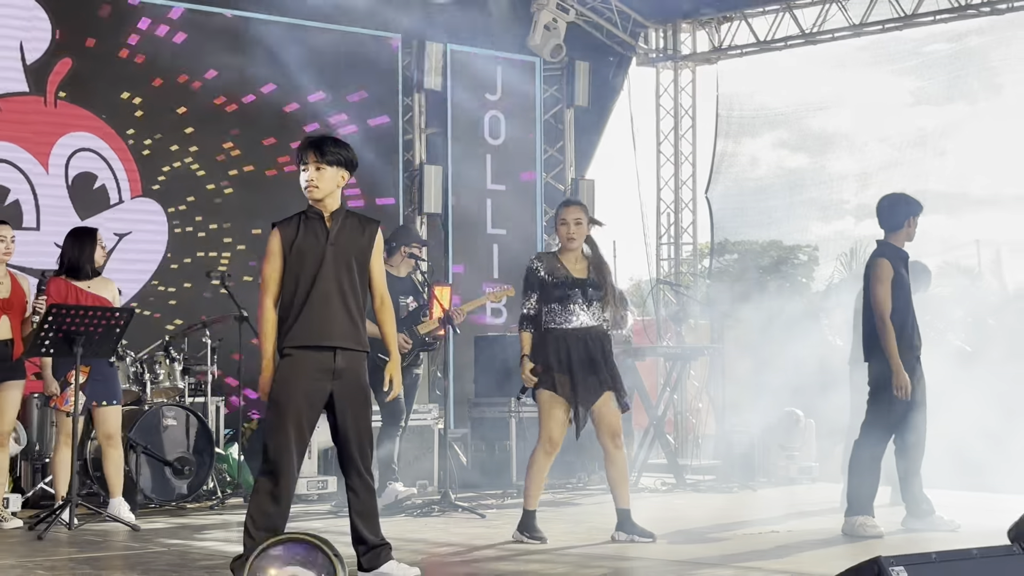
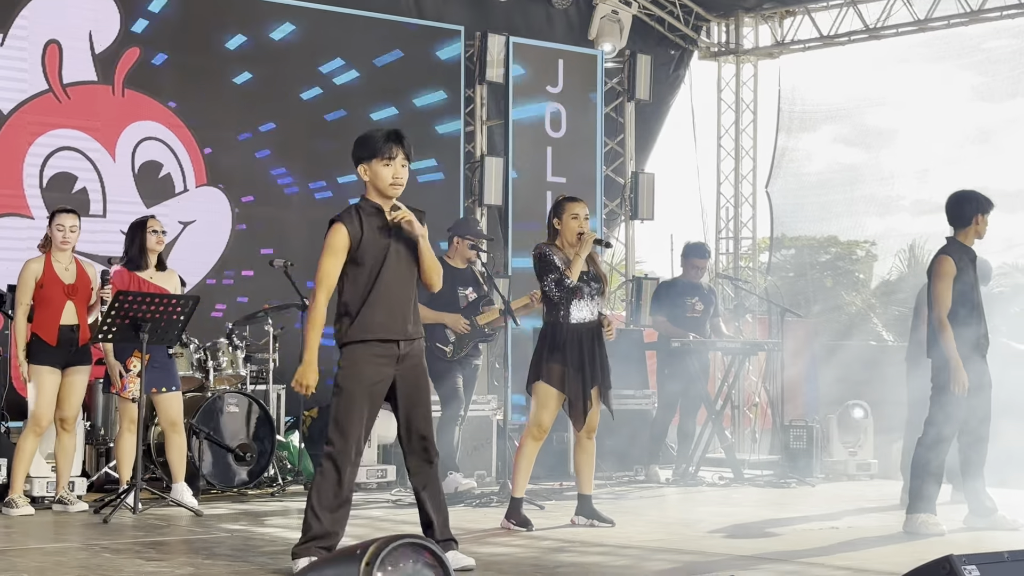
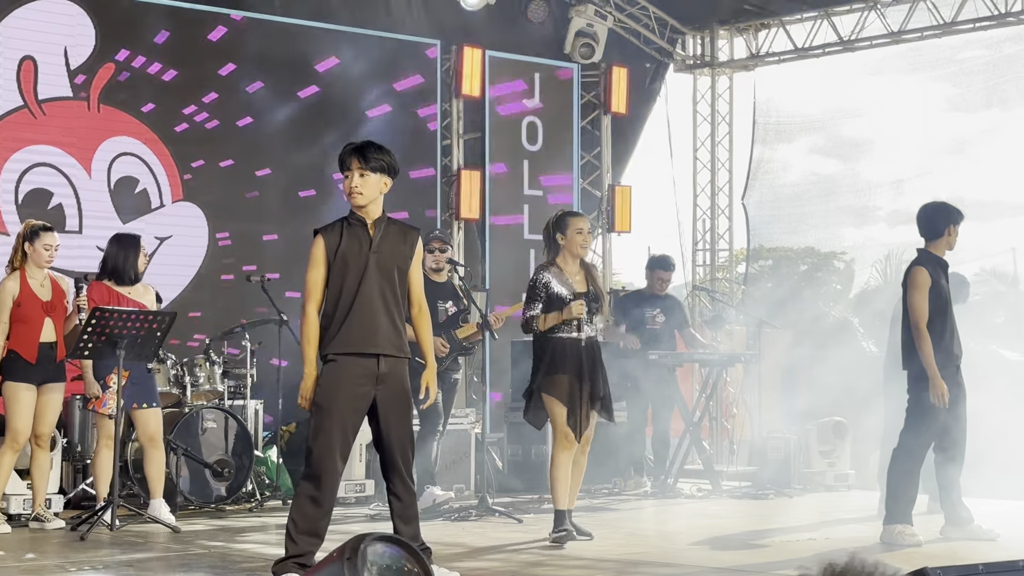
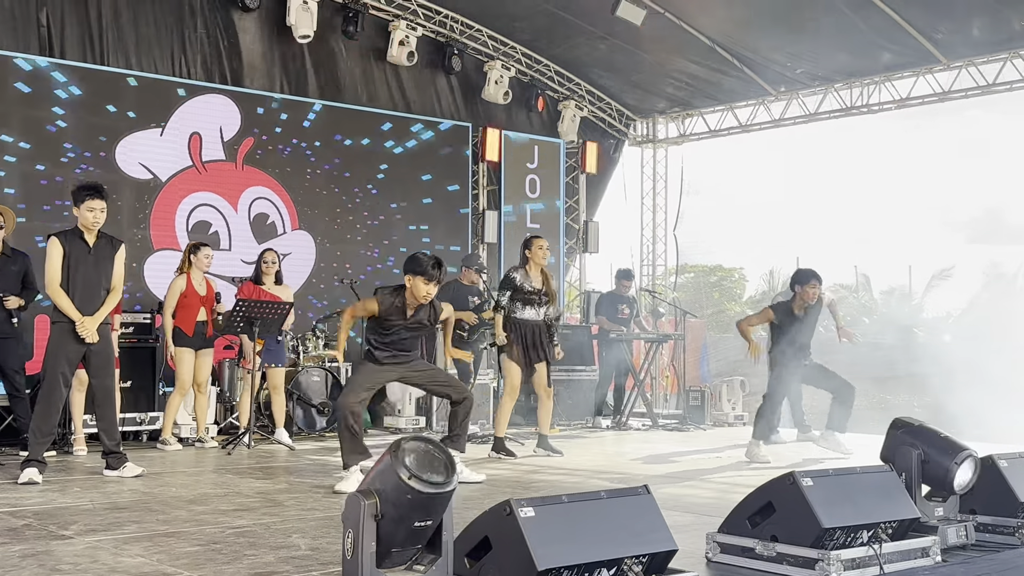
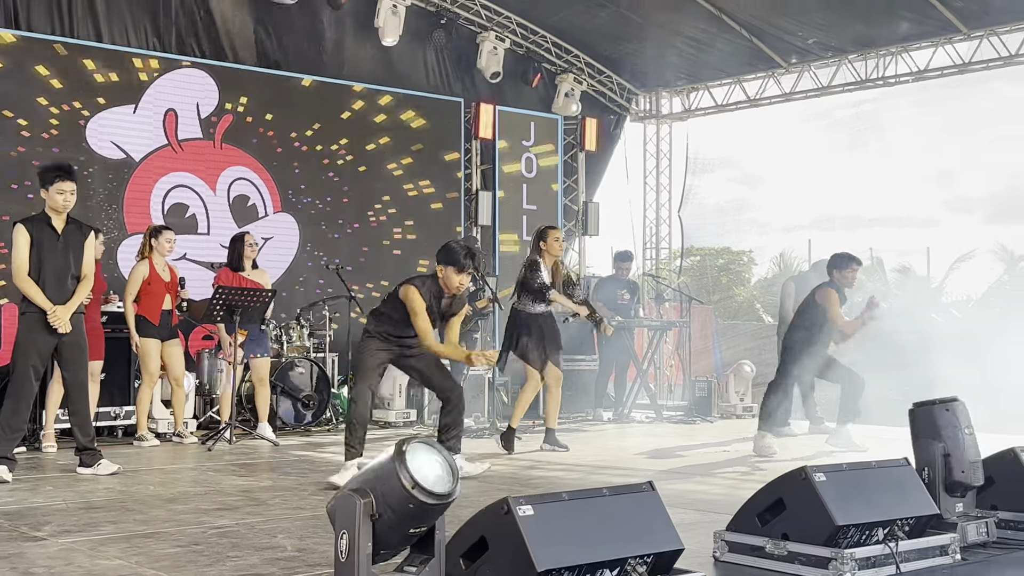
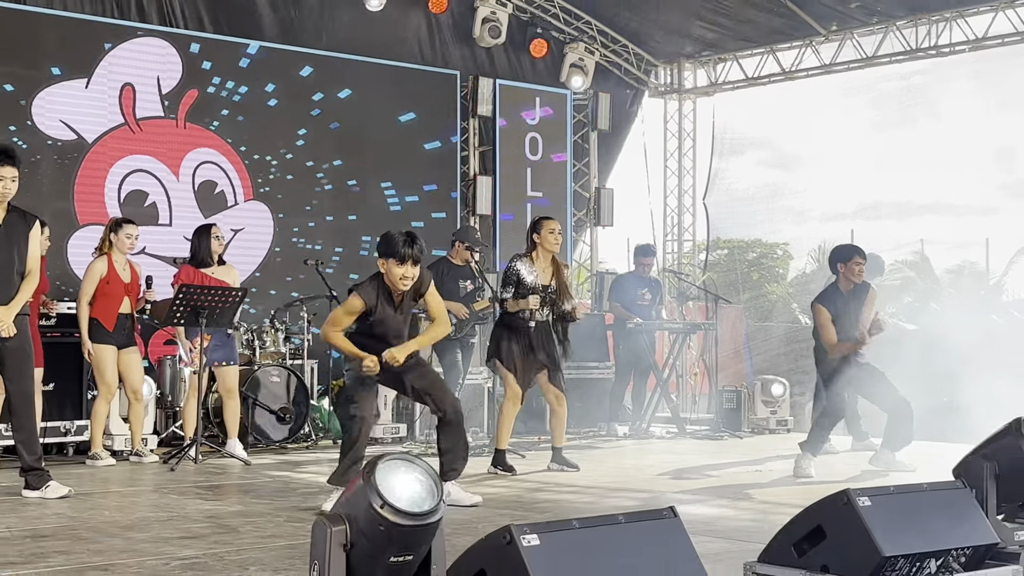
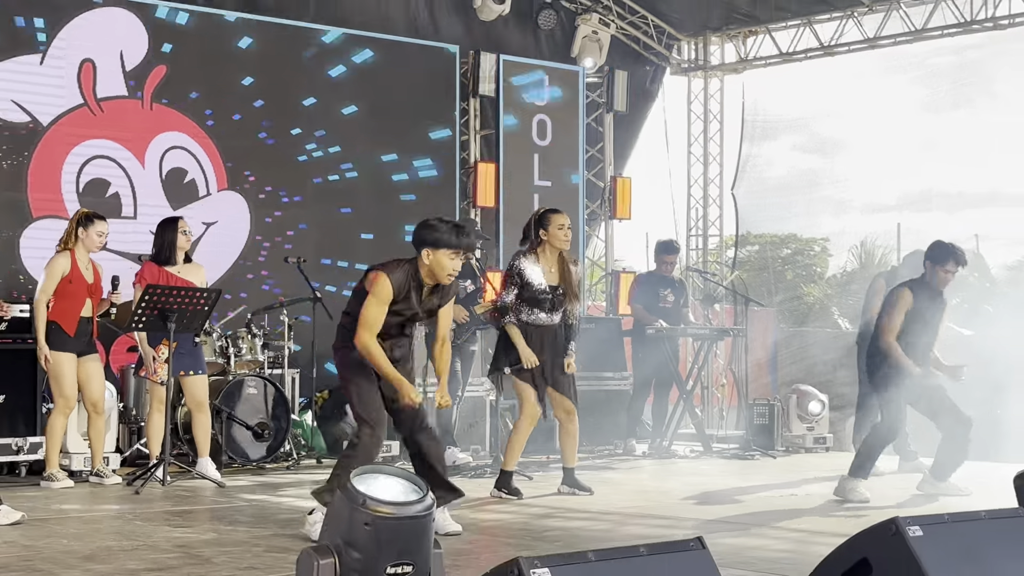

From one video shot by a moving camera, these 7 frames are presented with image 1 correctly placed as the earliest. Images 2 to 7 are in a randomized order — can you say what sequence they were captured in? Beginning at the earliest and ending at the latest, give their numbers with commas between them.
3, 2, 7, 6, 5, 4
